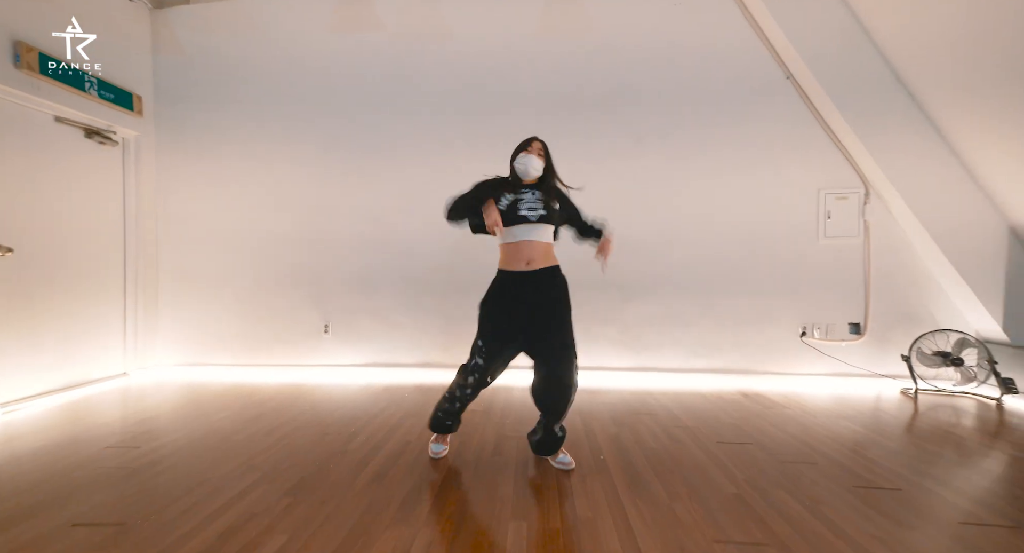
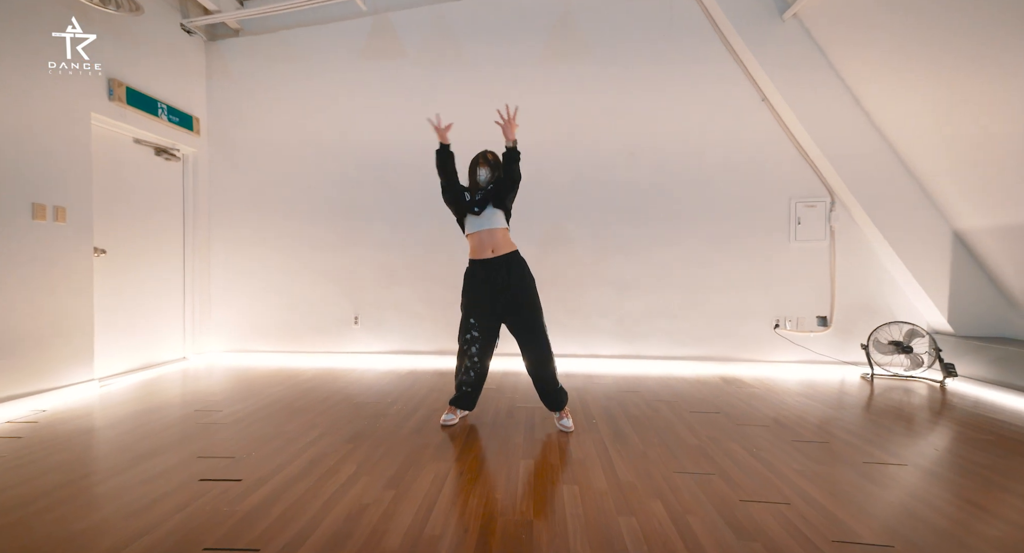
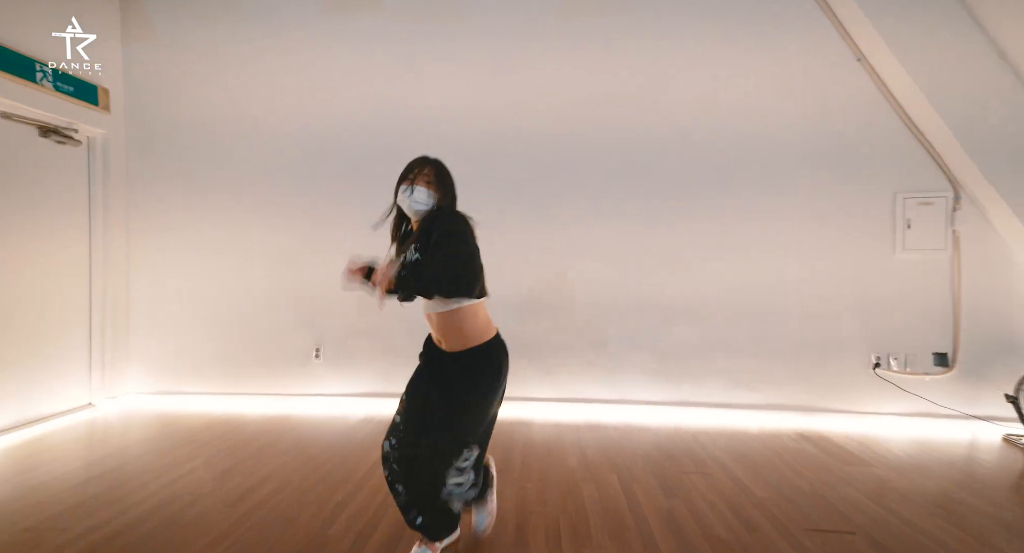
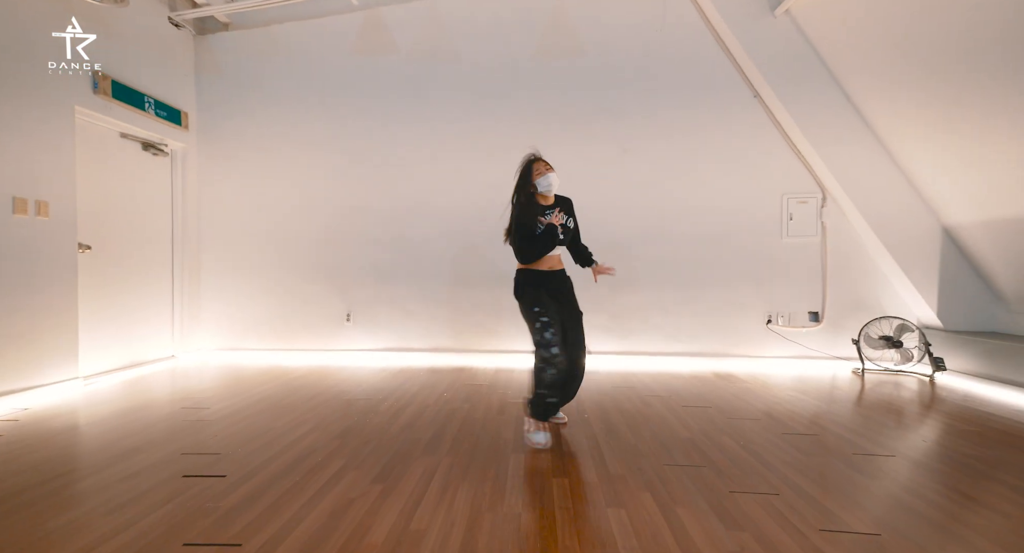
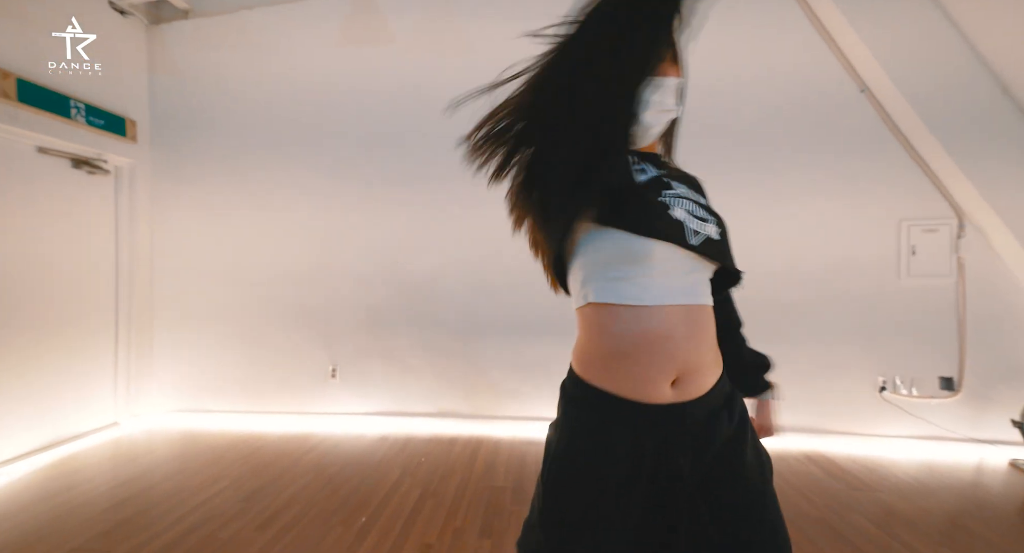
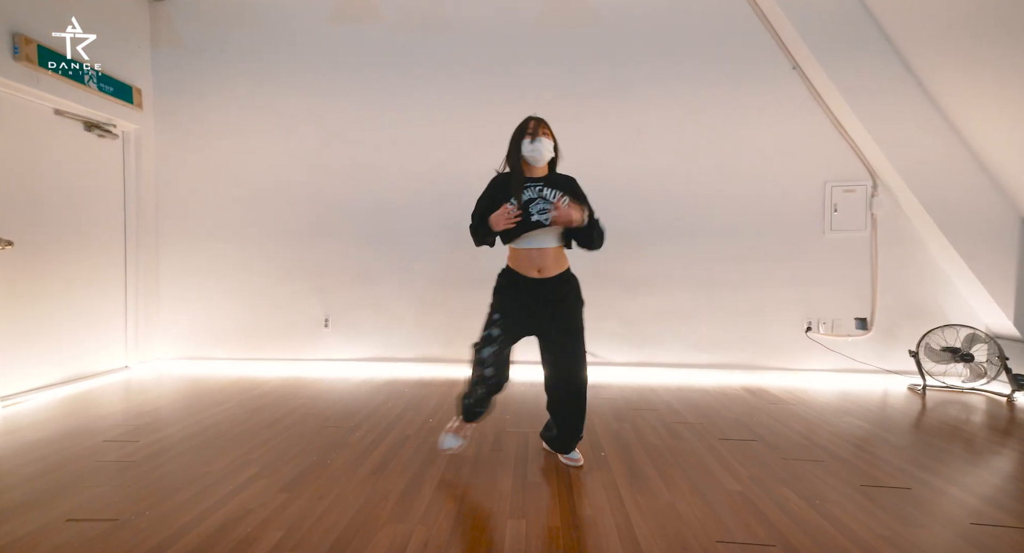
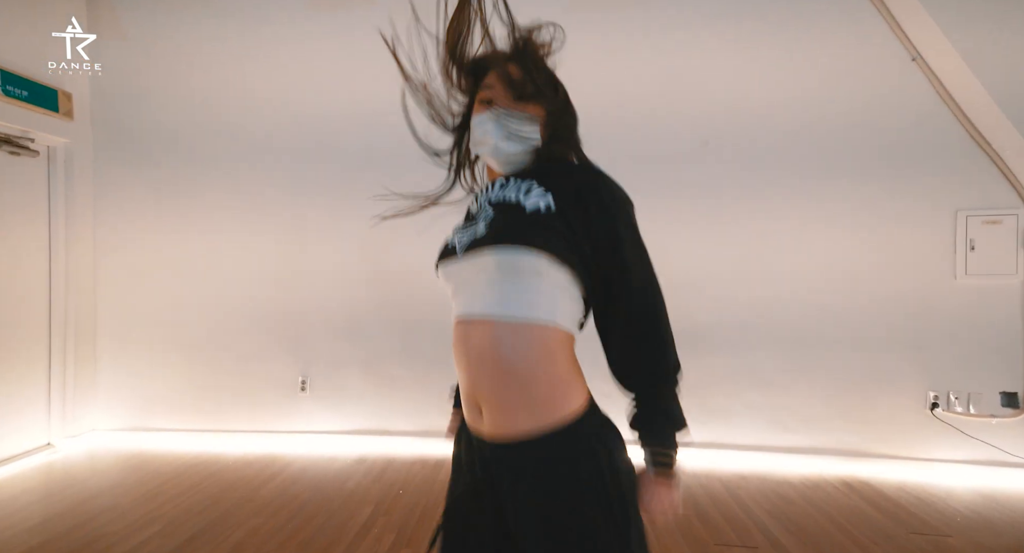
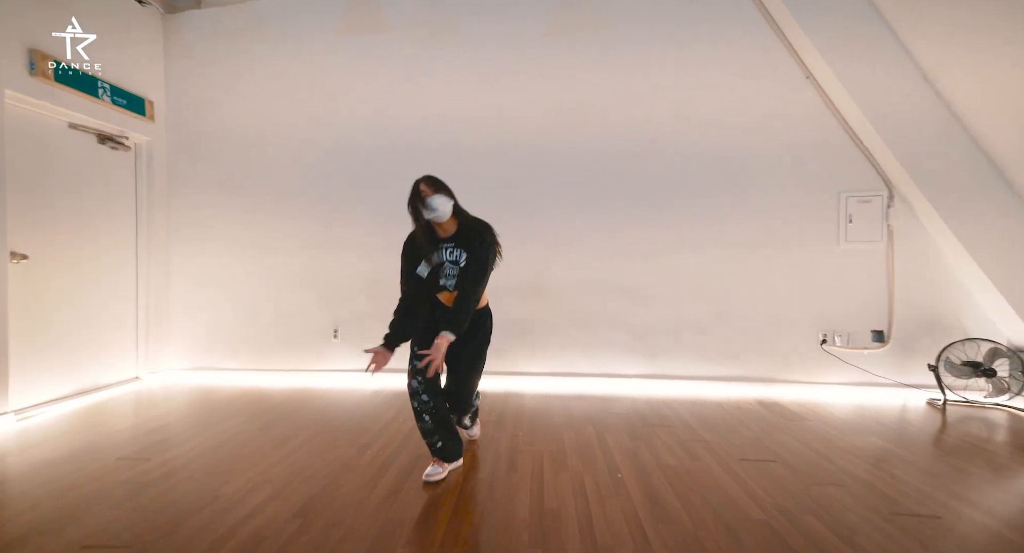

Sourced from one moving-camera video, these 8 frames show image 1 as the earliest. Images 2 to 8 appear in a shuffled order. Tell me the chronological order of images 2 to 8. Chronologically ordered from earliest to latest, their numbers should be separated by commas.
4, 6, 2, 8, 3, 7, 5
